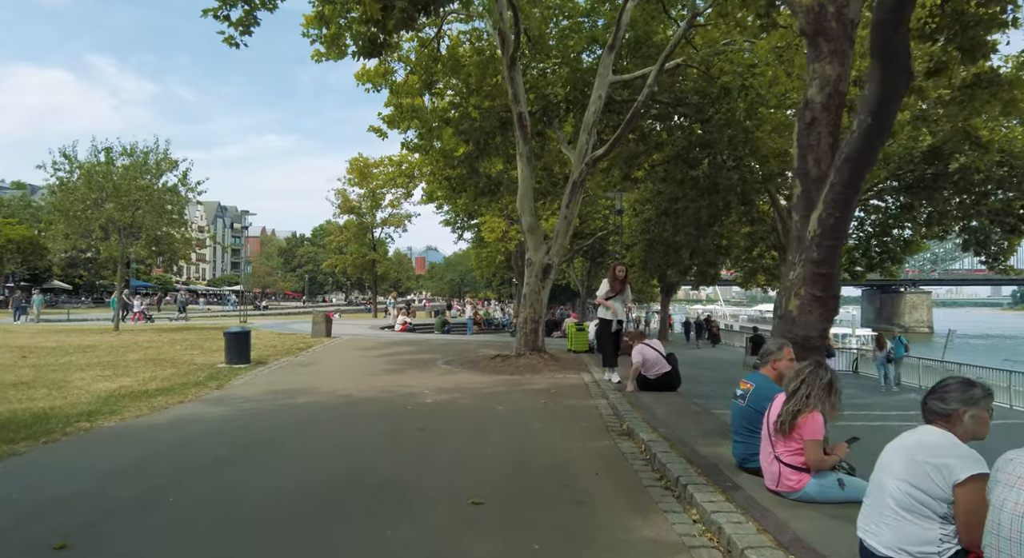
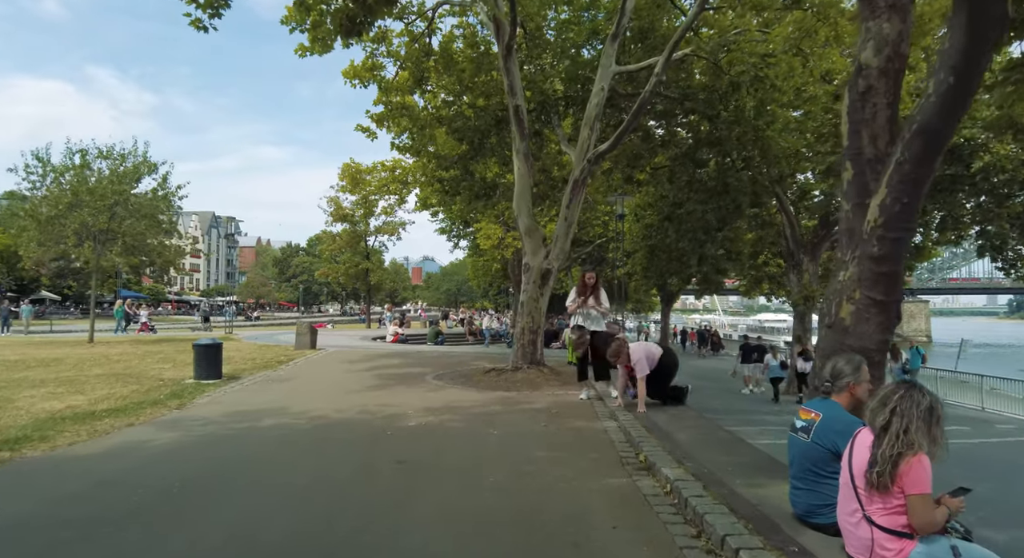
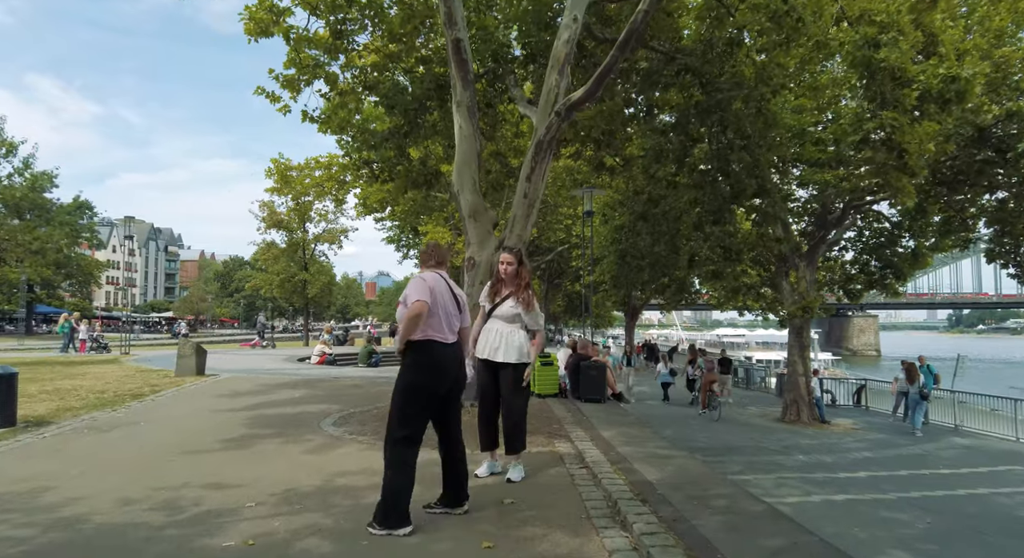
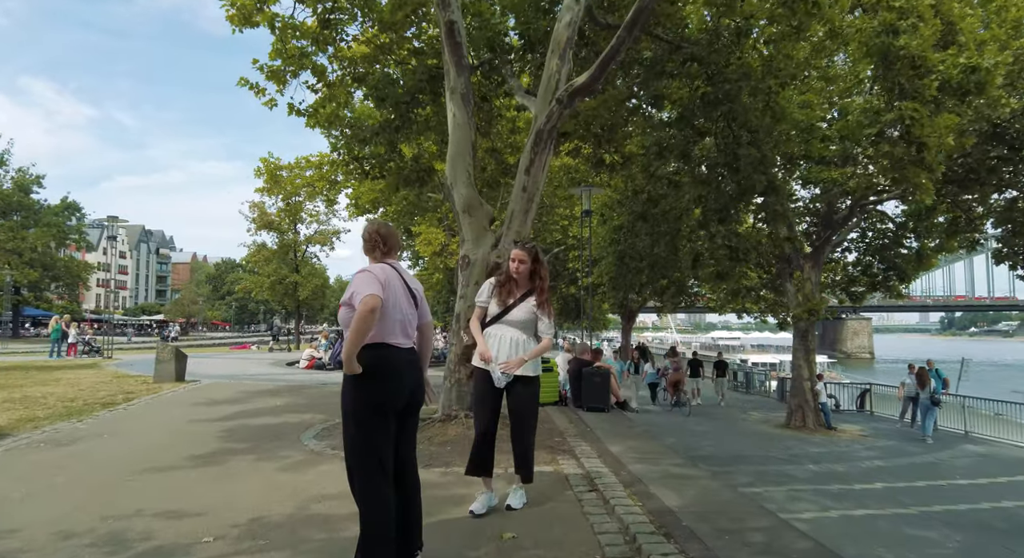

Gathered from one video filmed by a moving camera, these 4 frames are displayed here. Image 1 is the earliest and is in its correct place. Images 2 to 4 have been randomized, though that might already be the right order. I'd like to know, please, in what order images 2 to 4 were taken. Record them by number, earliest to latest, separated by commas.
2, 3, 4
